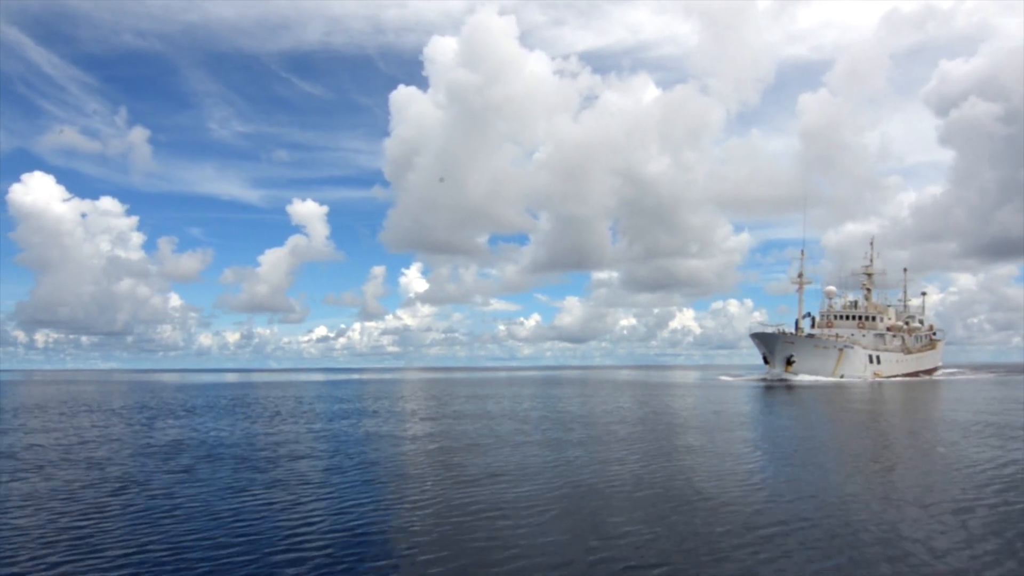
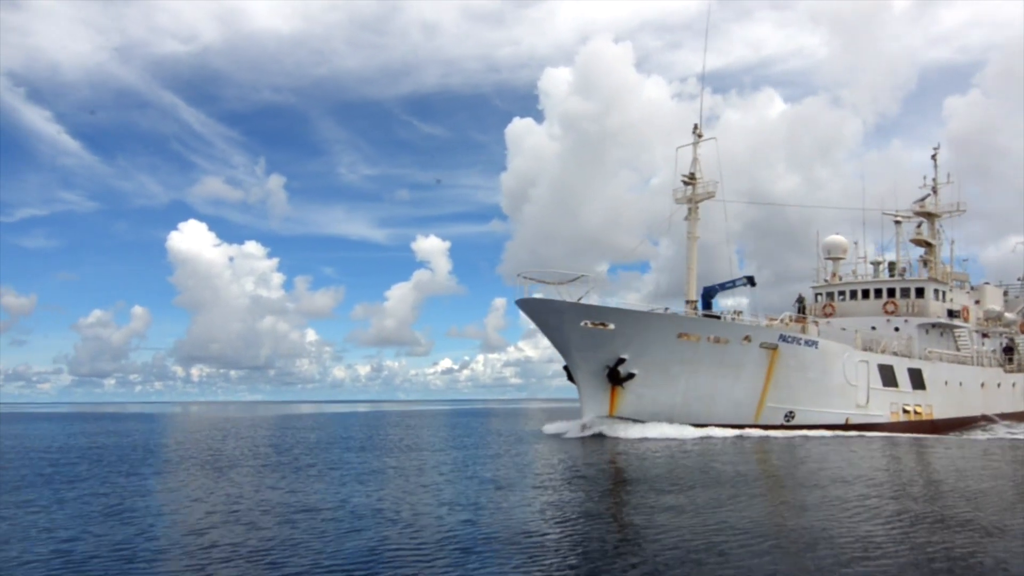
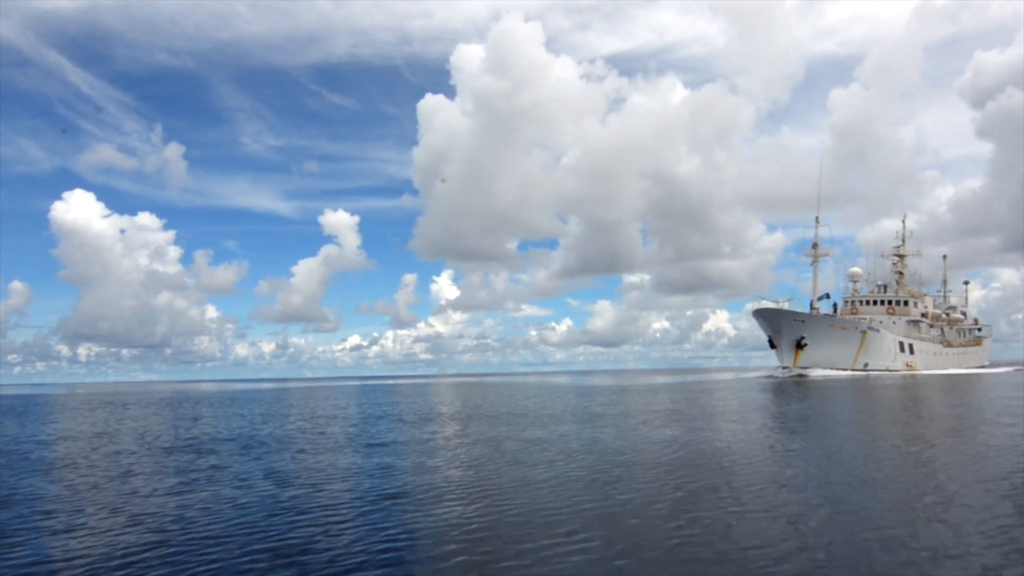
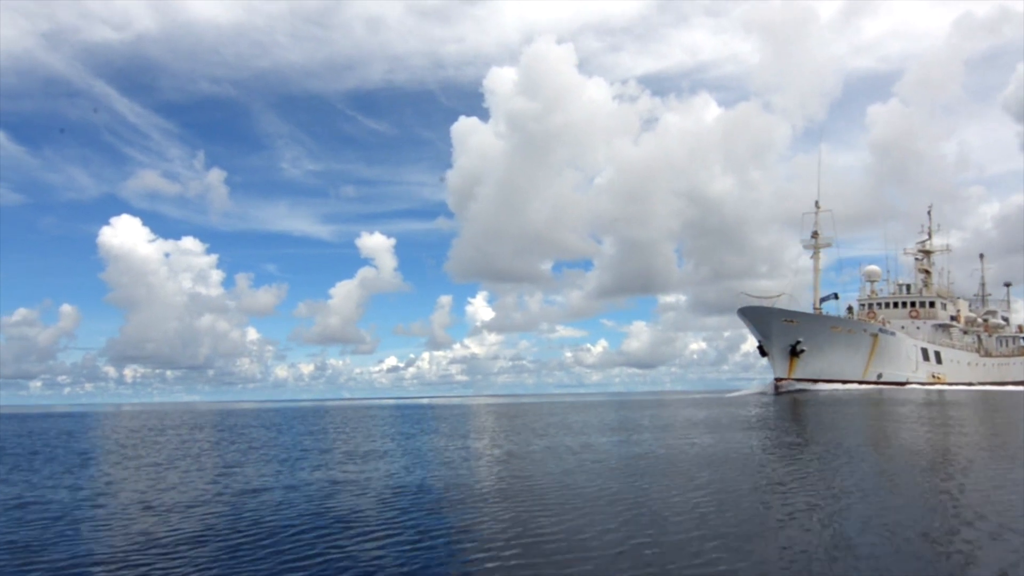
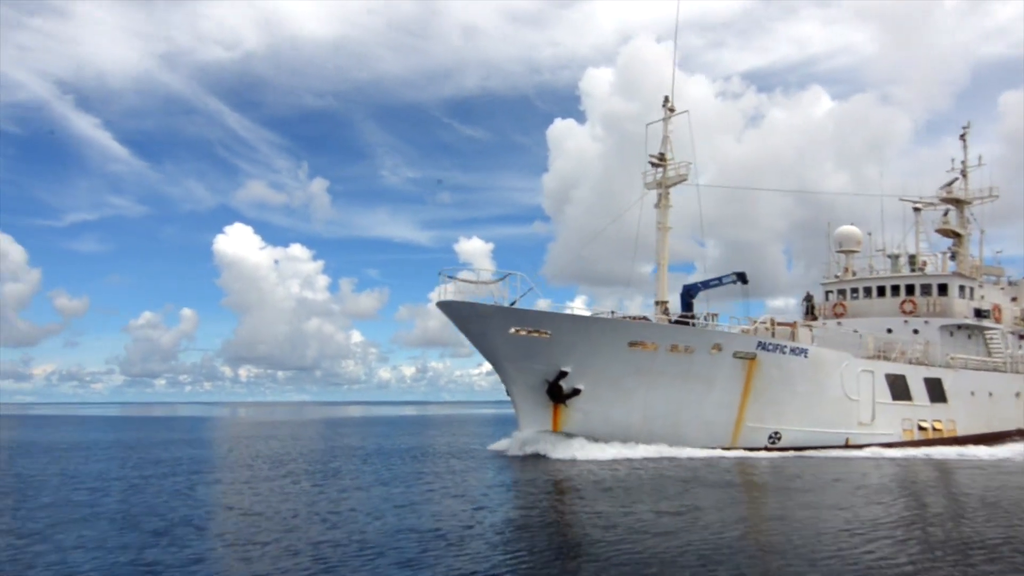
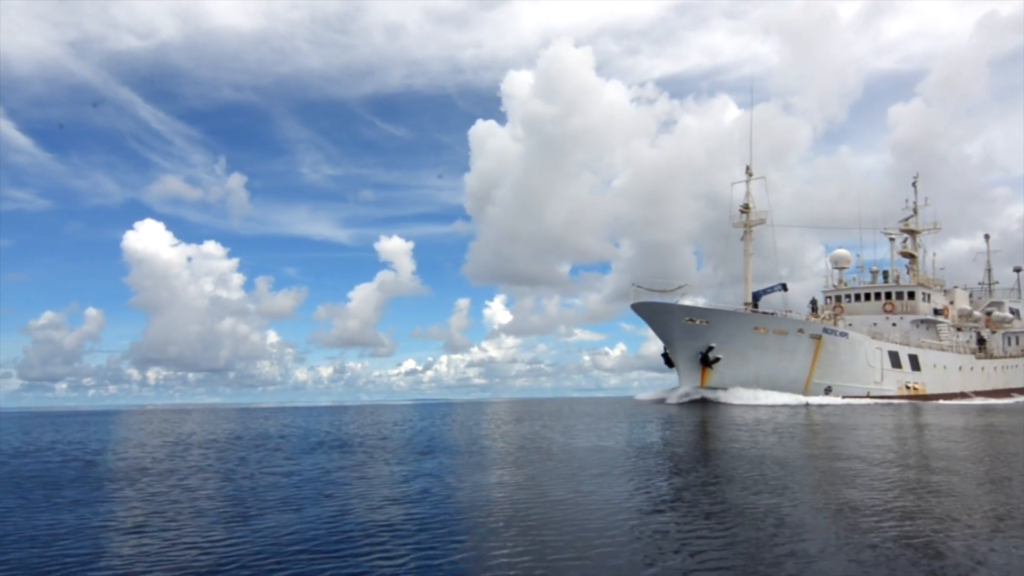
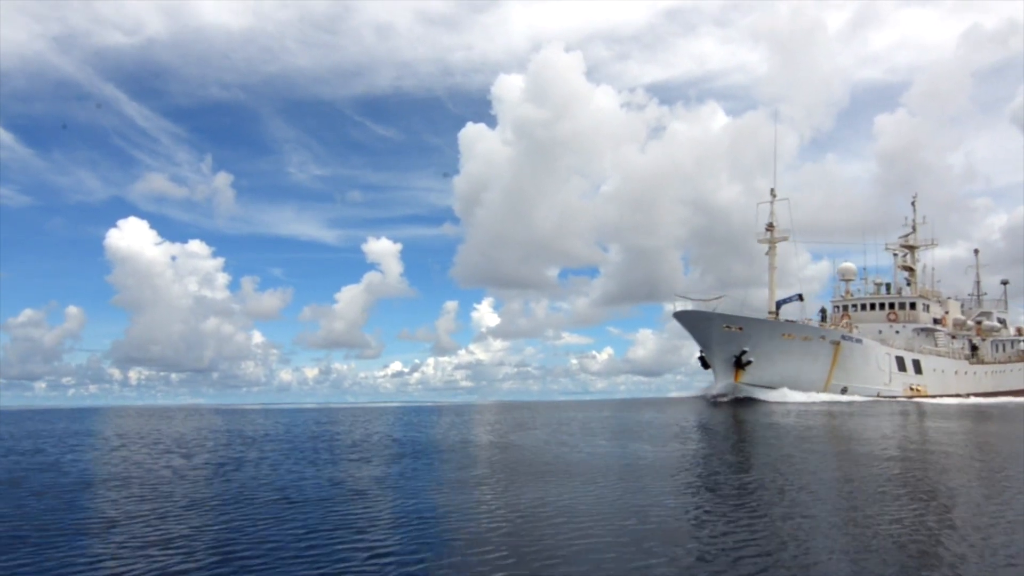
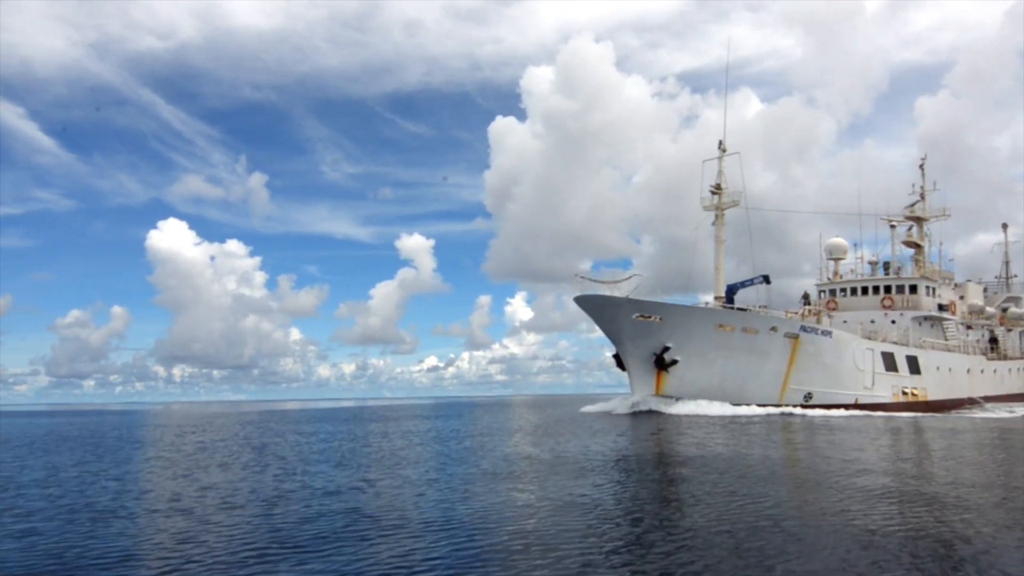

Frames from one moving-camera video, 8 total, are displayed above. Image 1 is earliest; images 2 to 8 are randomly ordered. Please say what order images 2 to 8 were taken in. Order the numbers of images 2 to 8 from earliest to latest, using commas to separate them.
3, 4, 7, 6, 8, 2, 5
